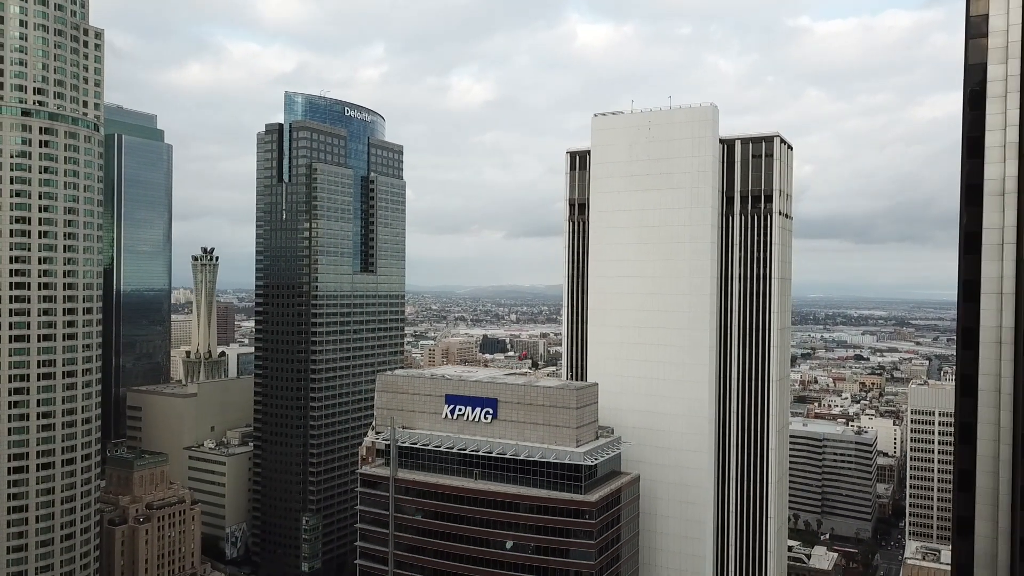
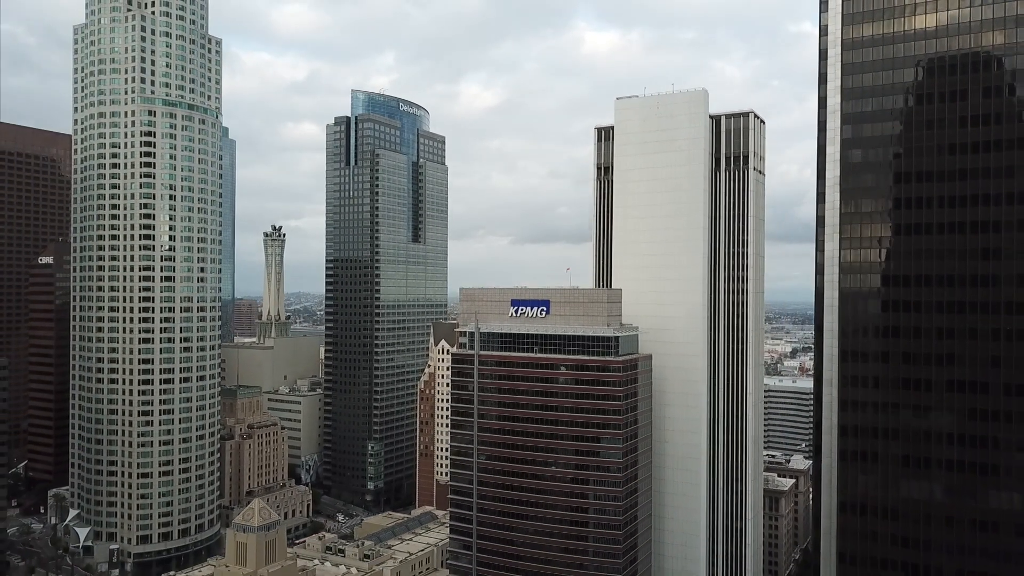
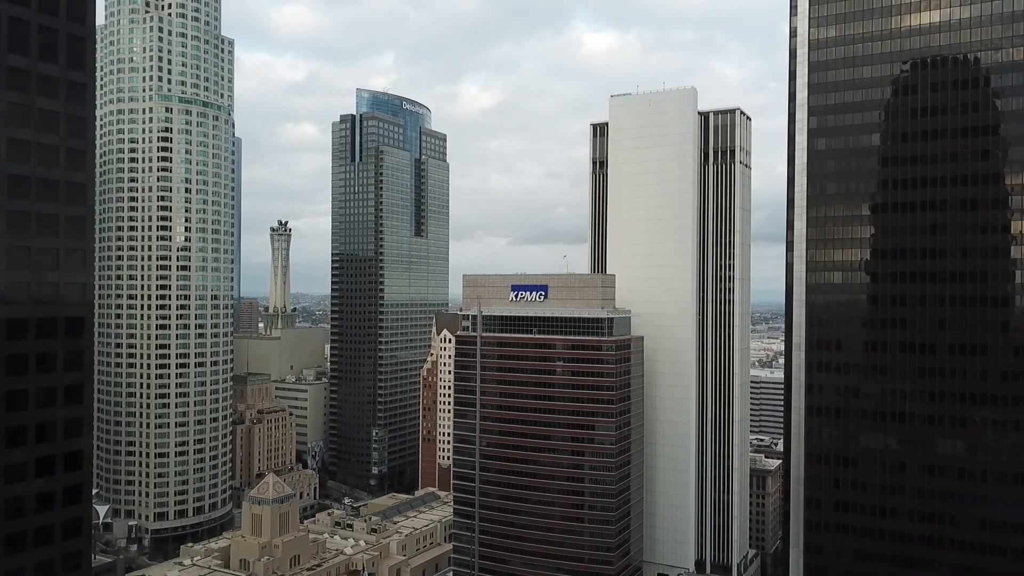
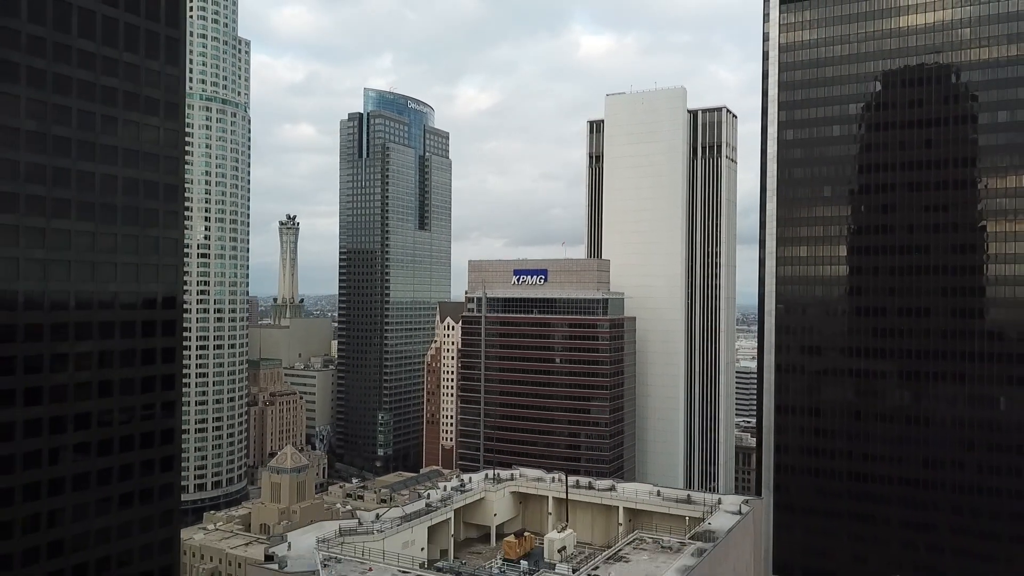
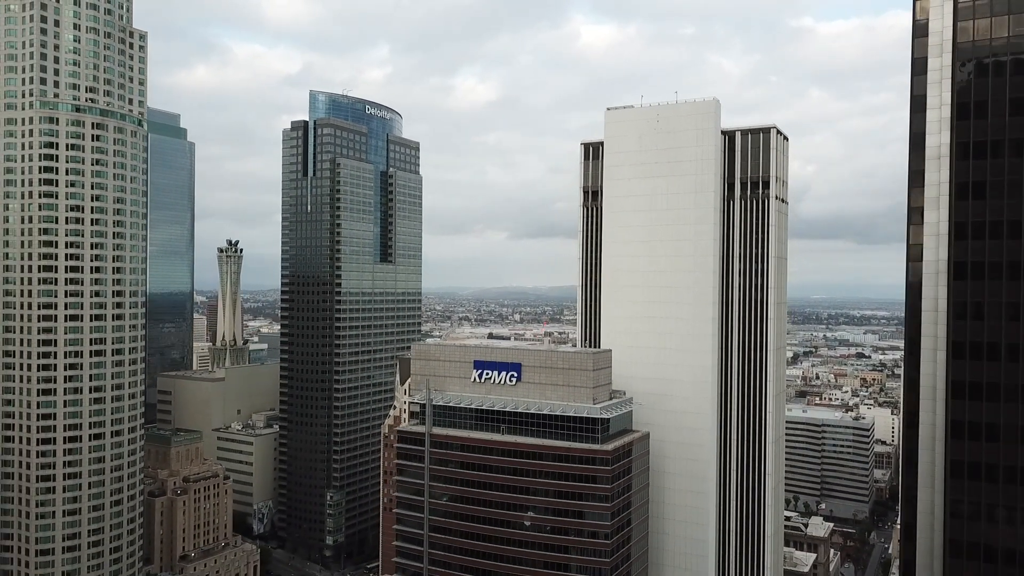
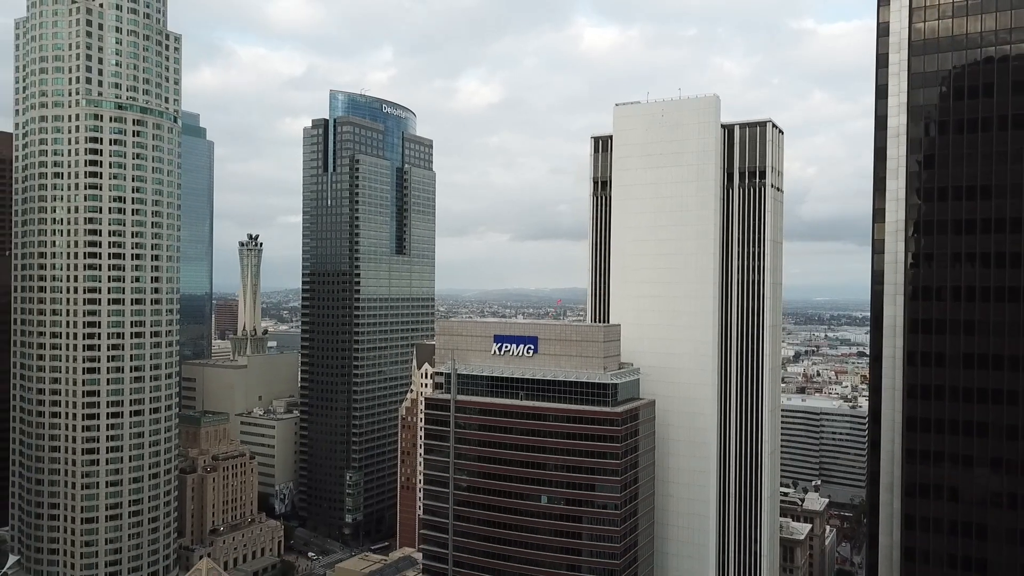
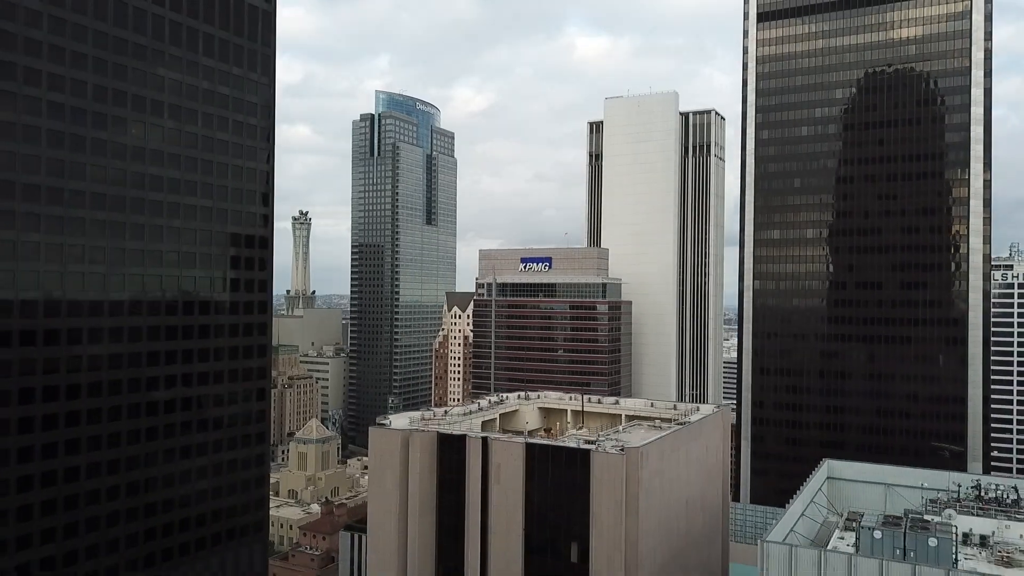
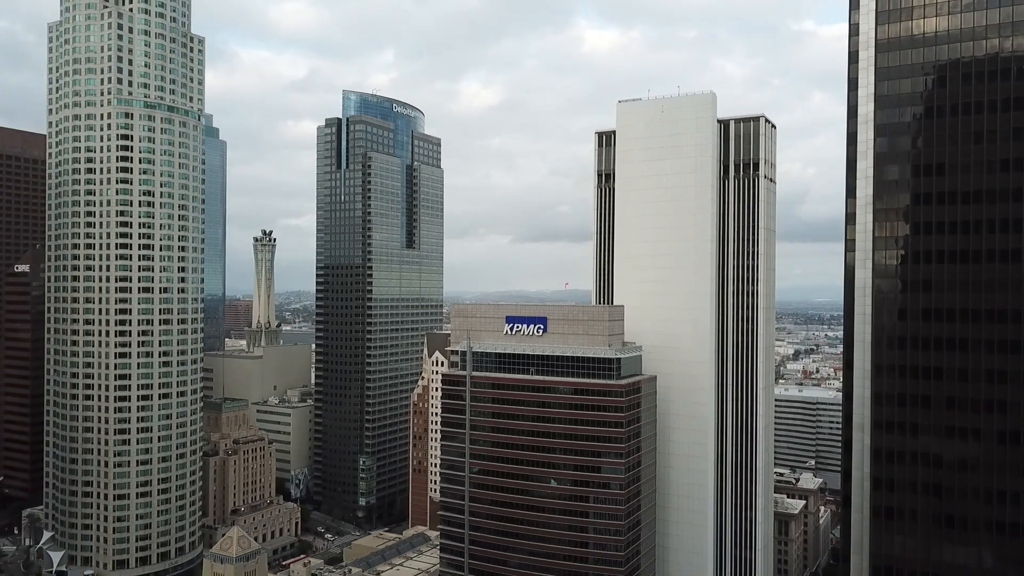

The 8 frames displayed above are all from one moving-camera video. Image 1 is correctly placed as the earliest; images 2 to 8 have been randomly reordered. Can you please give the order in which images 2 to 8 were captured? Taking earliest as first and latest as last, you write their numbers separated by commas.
5, 6, 8, 2, 3, 4, 7
